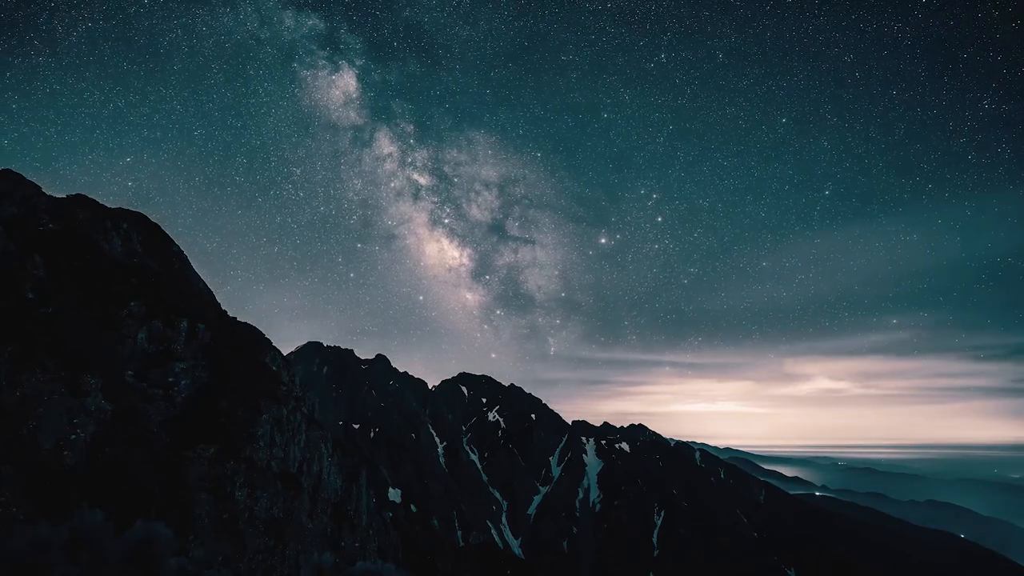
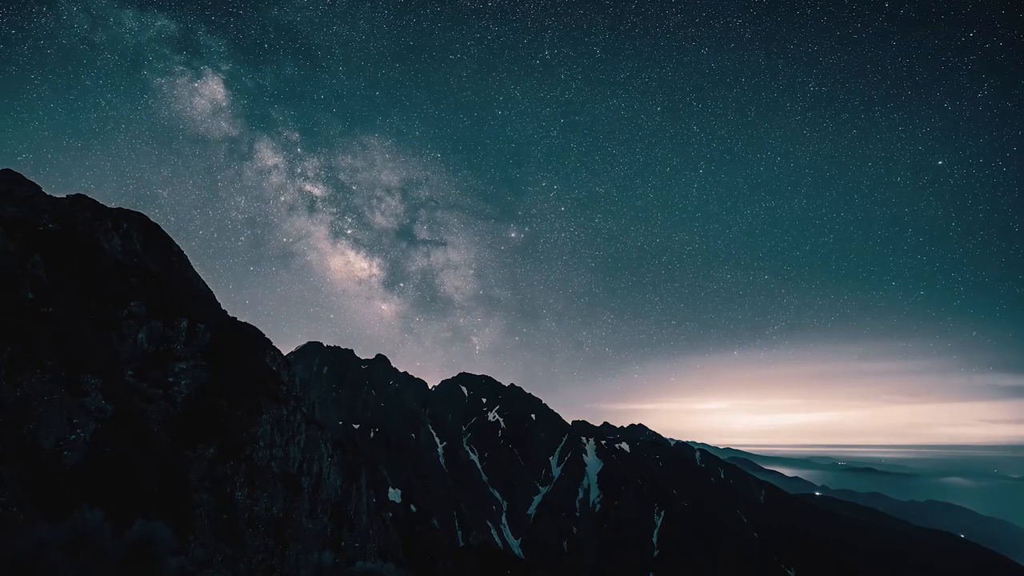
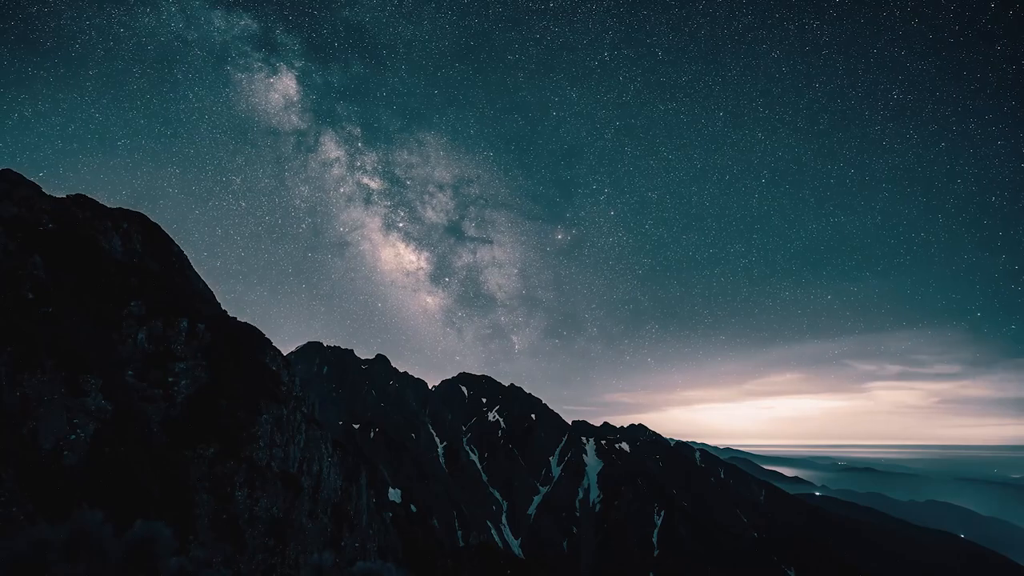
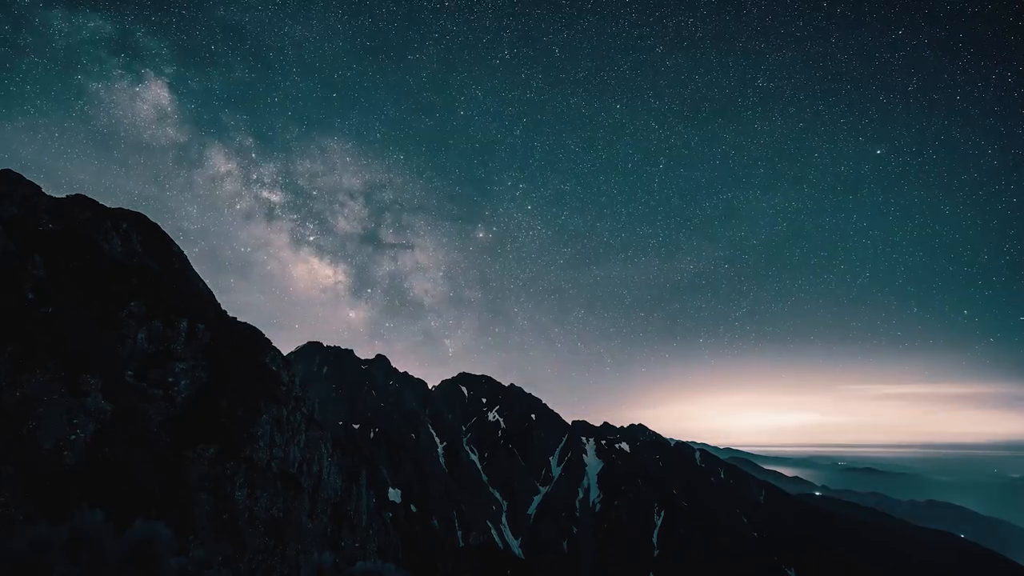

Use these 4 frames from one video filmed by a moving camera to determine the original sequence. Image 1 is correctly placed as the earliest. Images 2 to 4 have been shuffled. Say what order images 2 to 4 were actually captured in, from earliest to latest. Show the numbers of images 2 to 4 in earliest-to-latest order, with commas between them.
4, 2, 3
